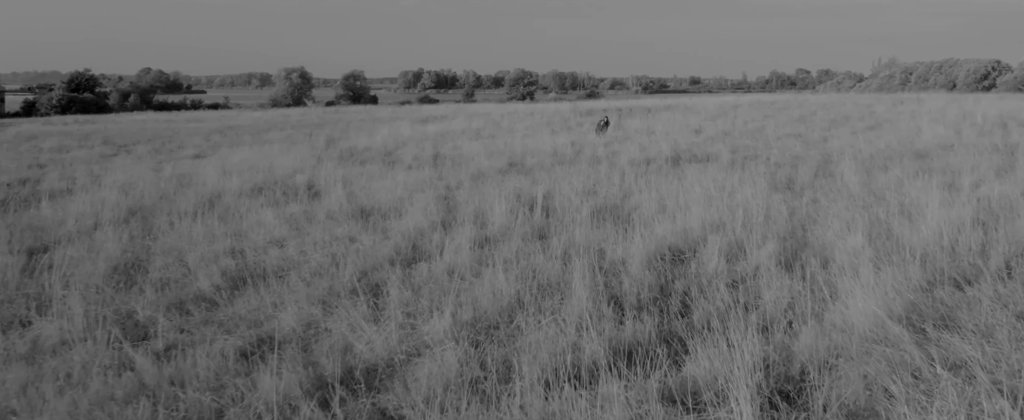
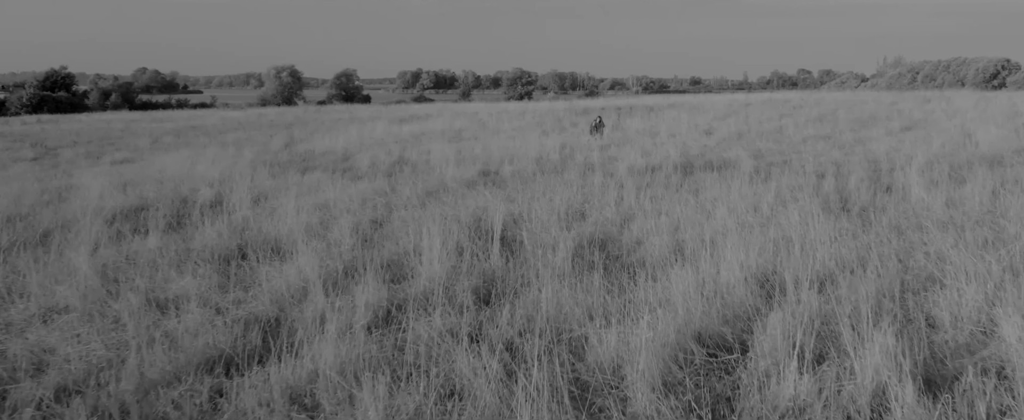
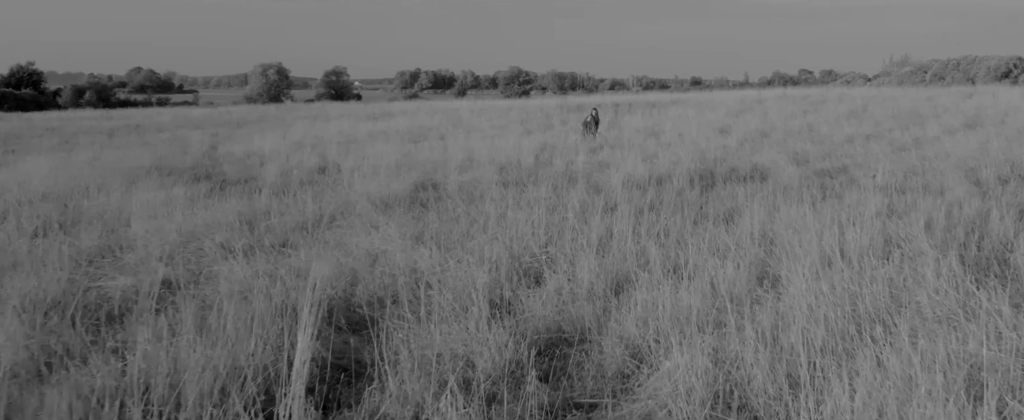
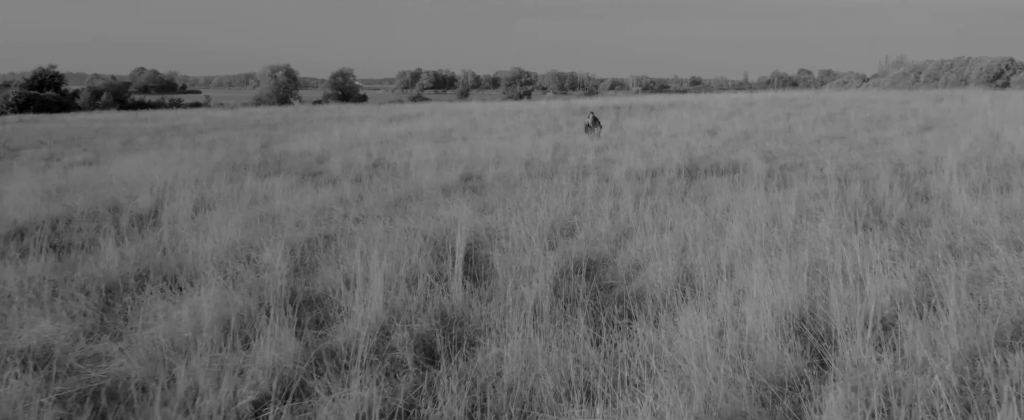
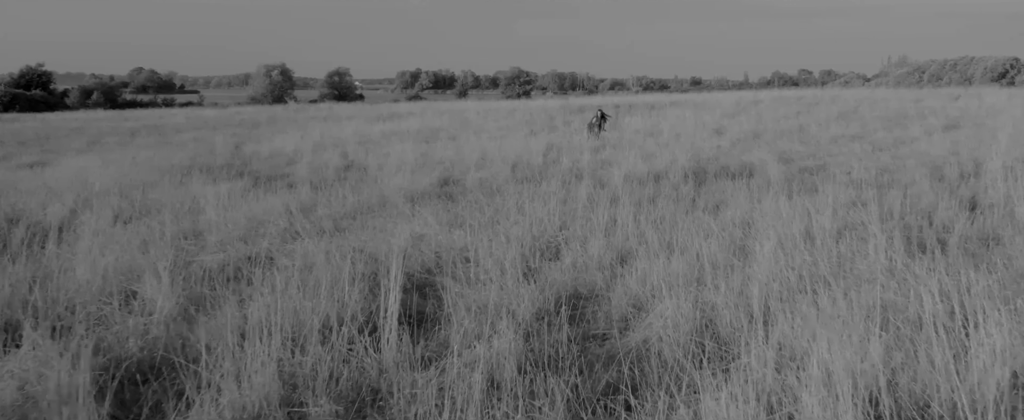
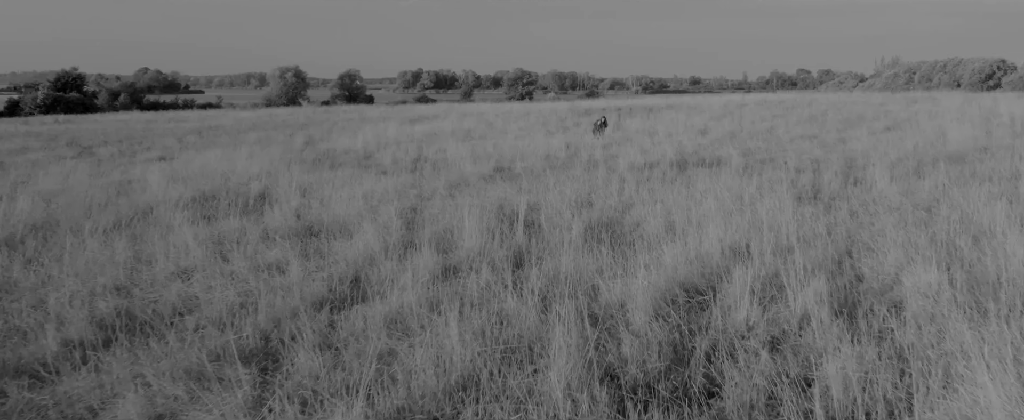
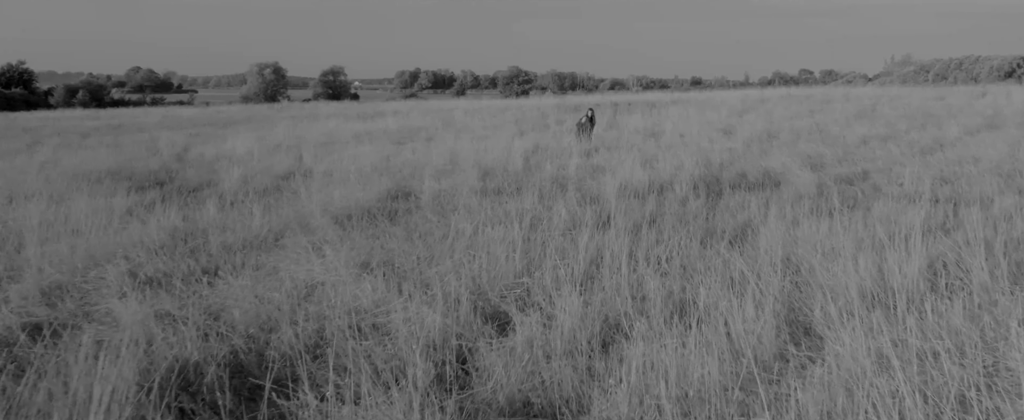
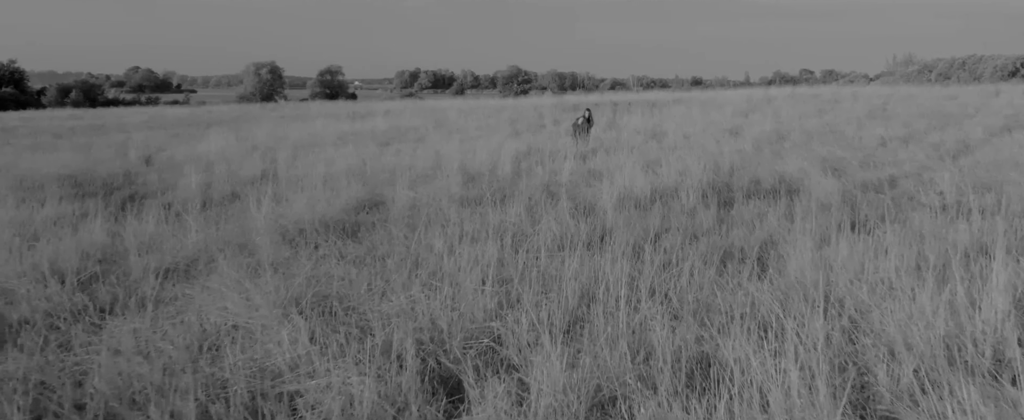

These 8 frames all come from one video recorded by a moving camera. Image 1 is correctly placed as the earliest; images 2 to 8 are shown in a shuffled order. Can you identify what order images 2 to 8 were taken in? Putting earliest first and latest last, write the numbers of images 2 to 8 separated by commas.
6, 2, 4, 5, 3, 7, 8
